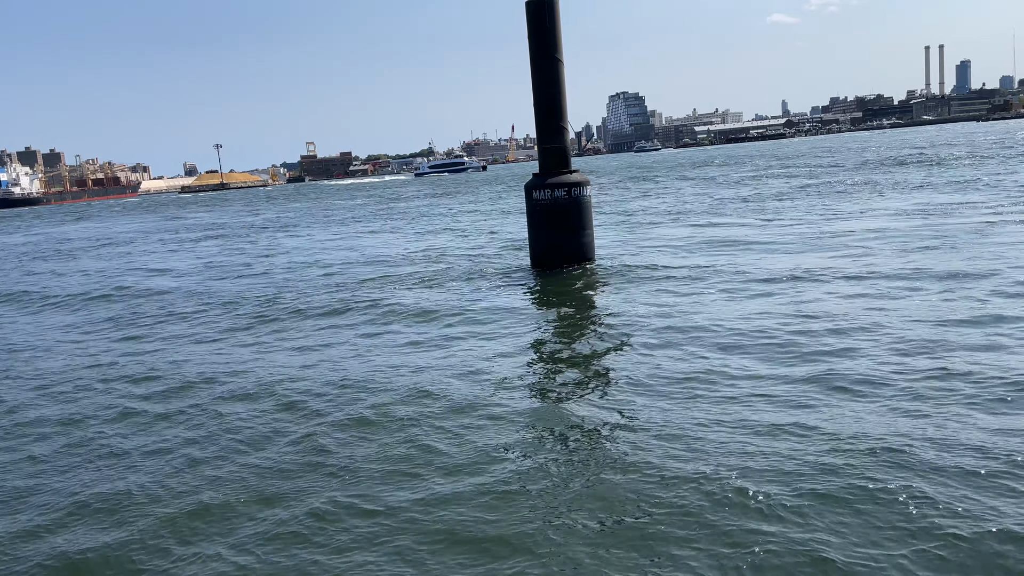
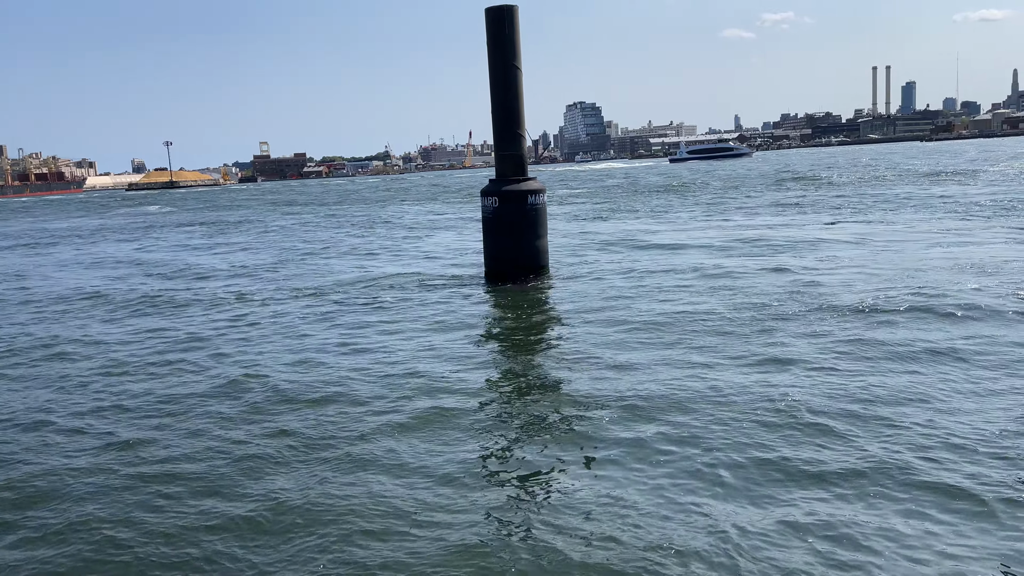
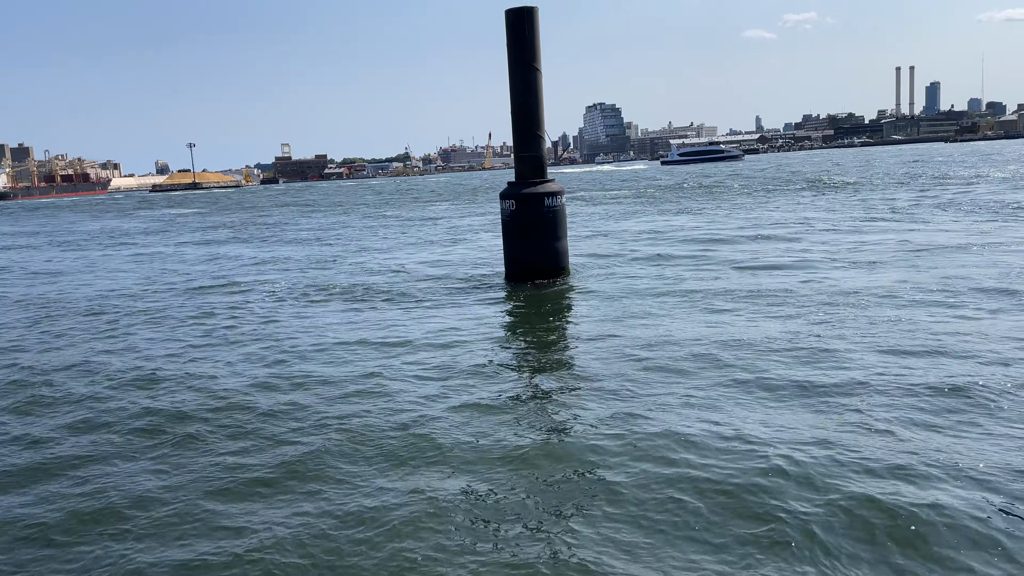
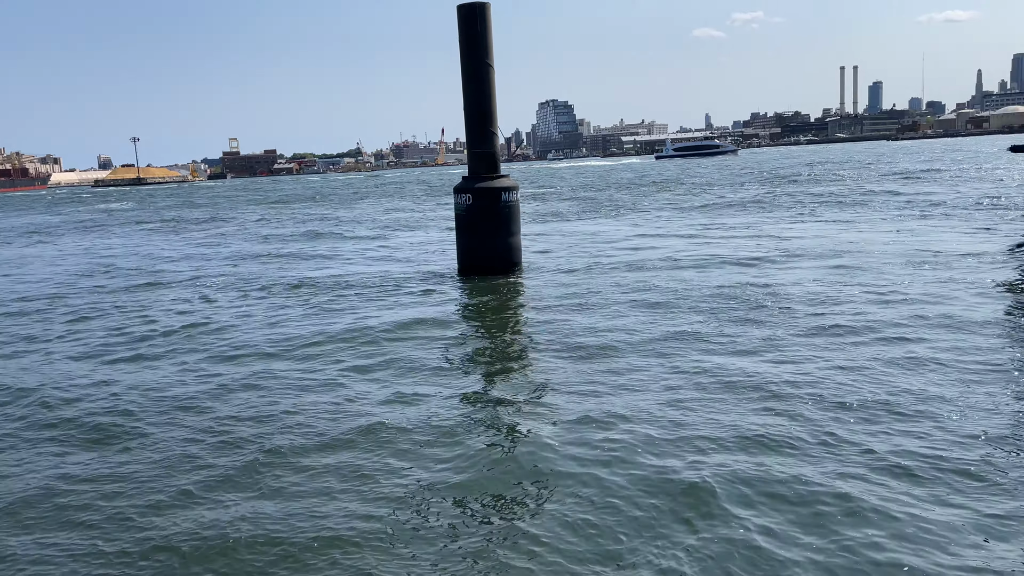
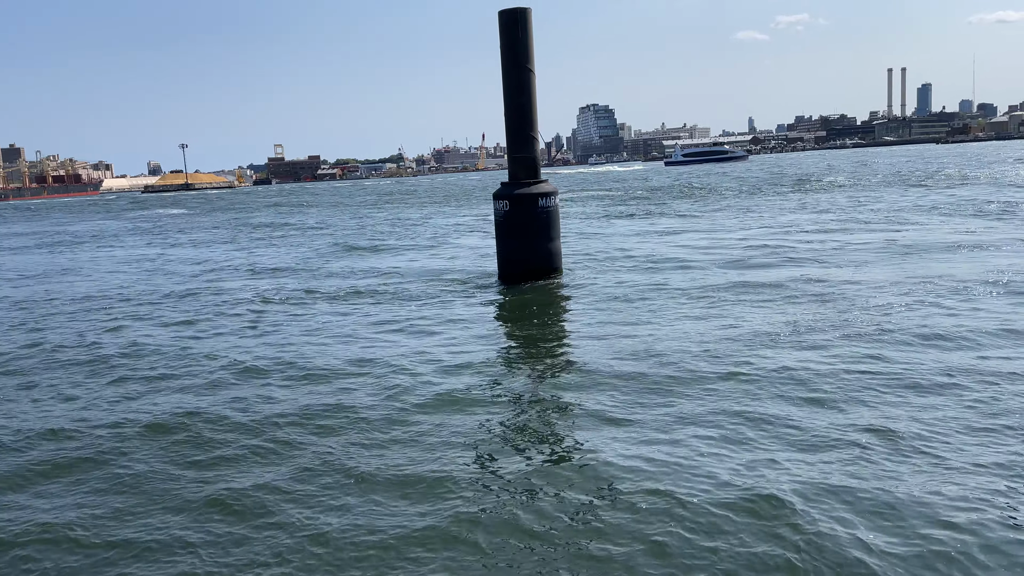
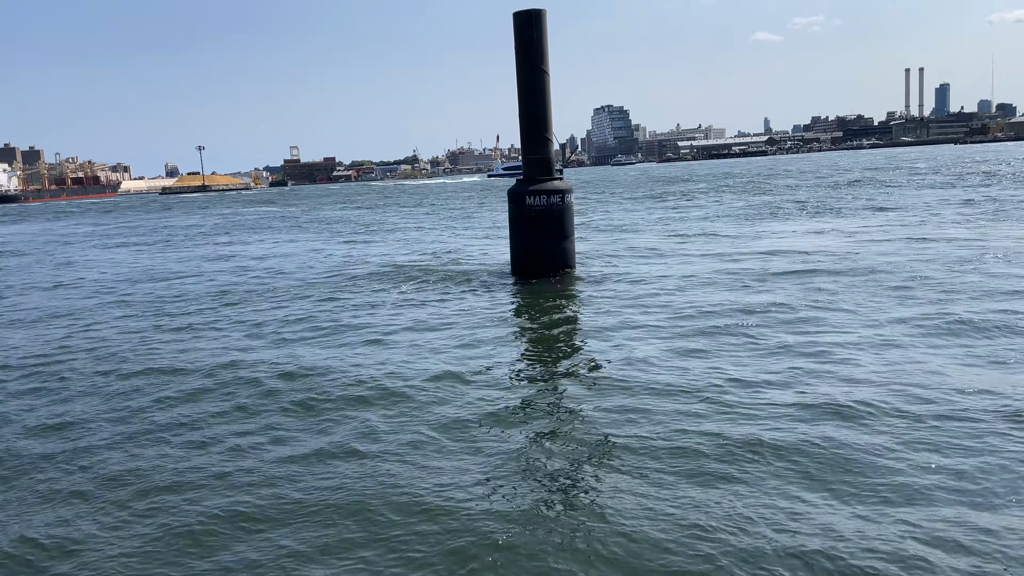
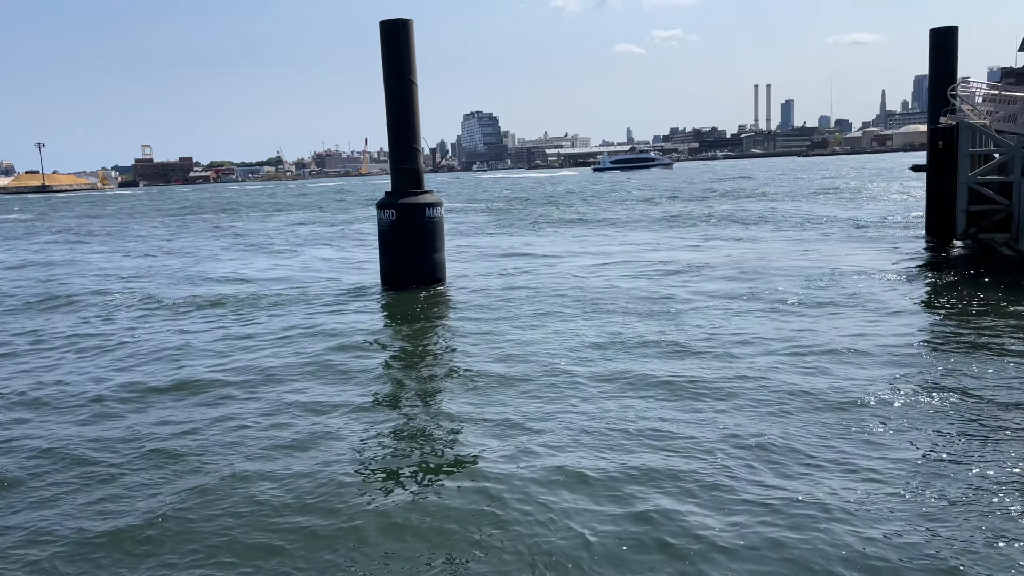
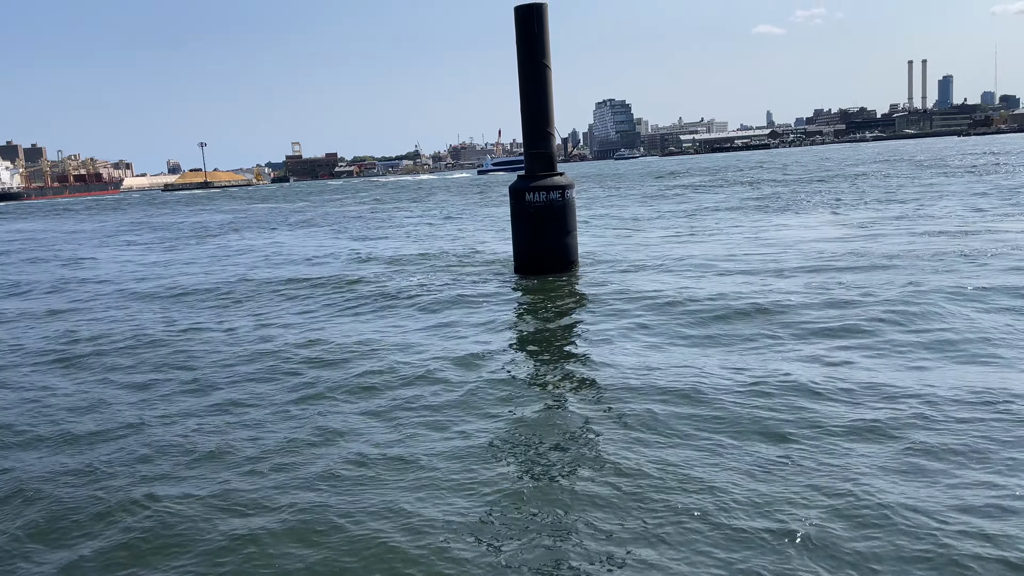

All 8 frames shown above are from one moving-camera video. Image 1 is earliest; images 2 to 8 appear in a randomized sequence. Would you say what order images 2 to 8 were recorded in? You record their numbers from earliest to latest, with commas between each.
8, 6, 3, 5, 2, 4, 7
